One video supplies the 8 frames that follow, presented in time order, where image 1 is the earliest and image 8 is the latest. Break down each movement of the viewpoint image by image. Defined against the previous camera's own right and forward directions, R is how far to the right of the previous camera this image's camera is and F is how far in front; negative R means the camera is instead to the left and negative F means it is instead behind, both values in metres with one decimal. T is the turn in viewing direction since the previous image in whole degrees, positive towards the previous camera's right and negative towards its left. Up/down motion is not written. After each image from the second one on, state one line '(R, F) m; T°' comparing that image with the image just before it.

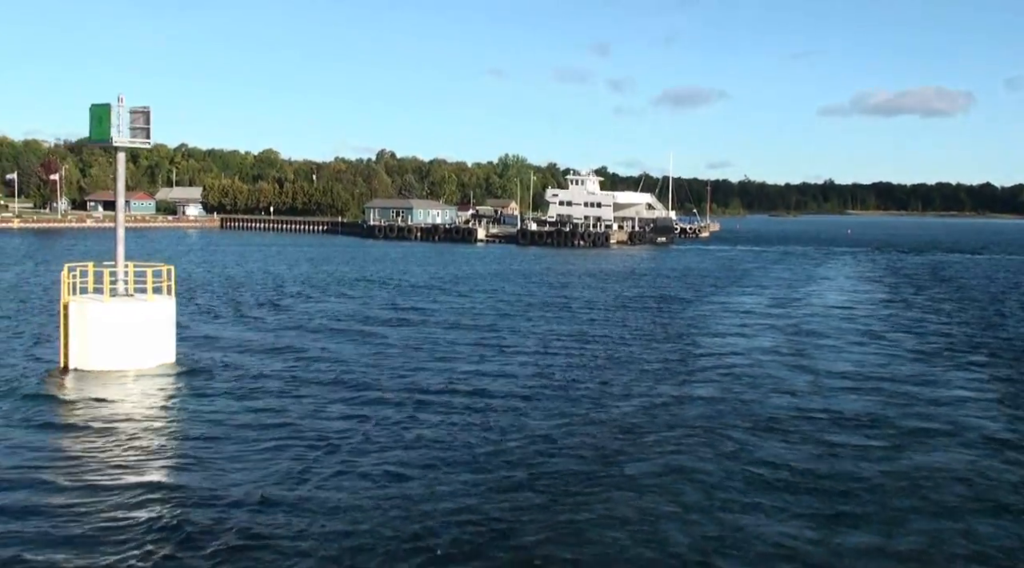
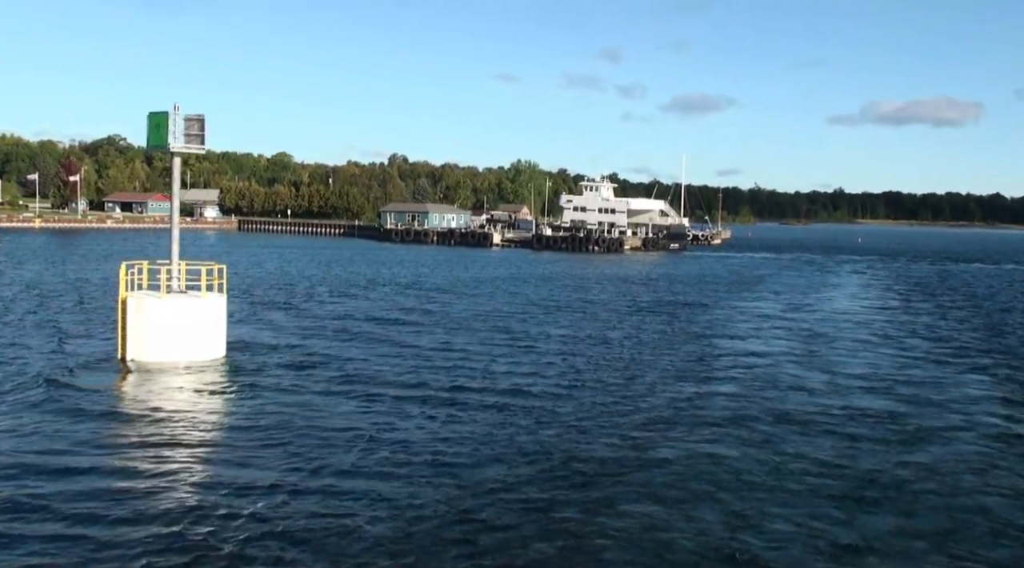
(-0.4, -0.9) m; 0°
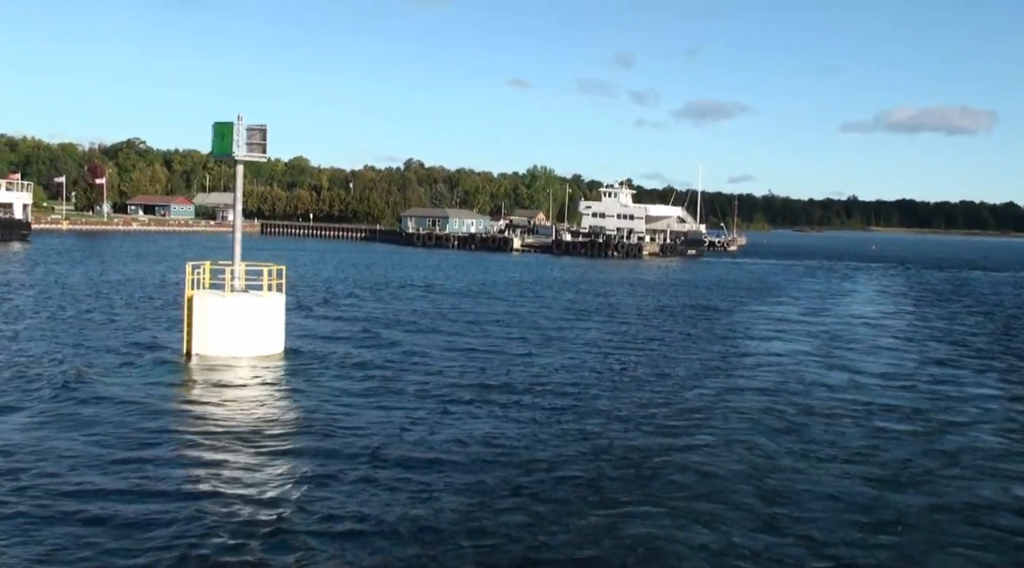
(-0.5, -1.1) m; -1°
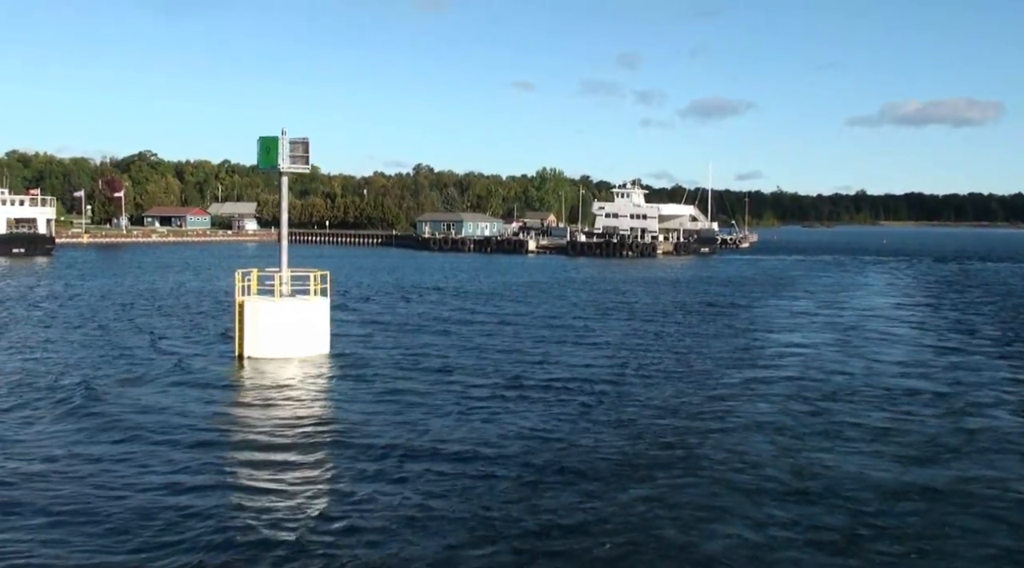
(-0.5, -0.9) m; -1°
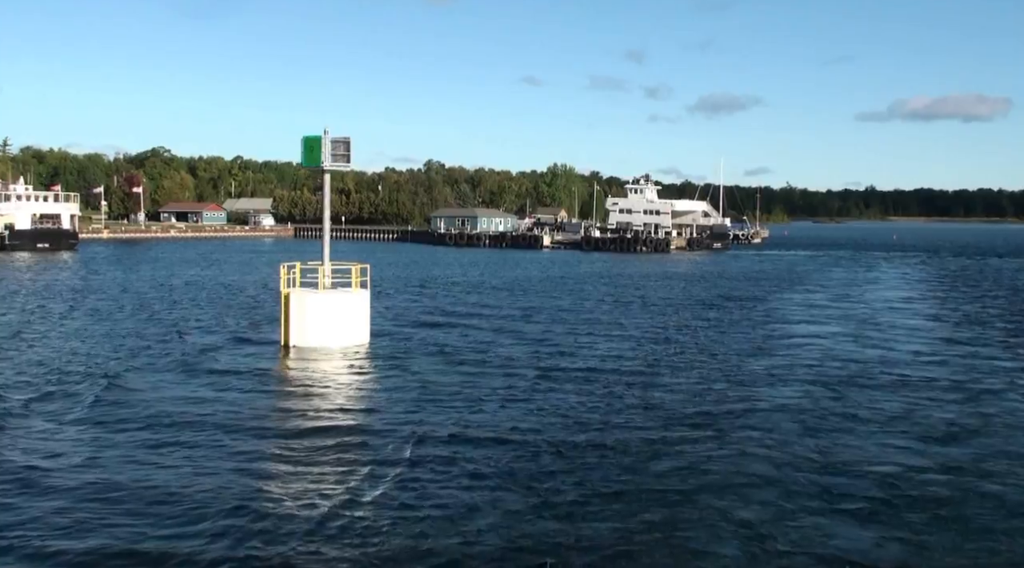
(-0.5, -1.0) m; 0°
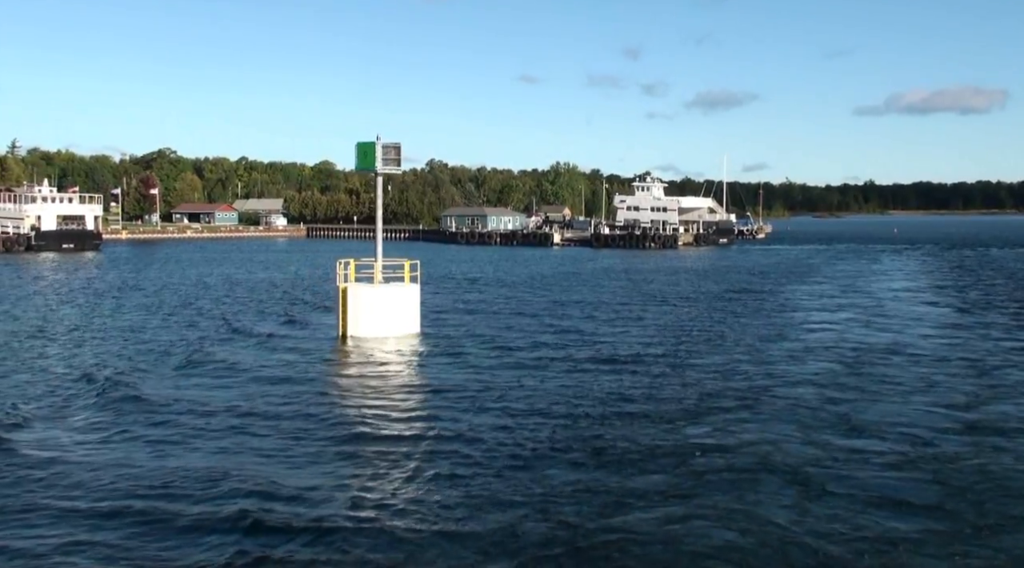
(-0.8, -1.8) m; 0°
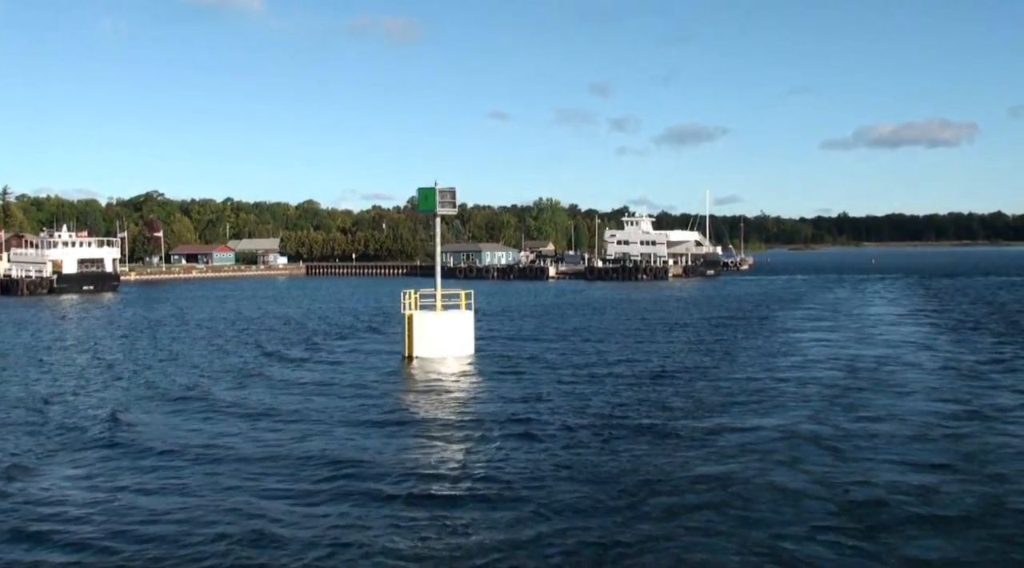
(-1.6, -3.4) m; +1°
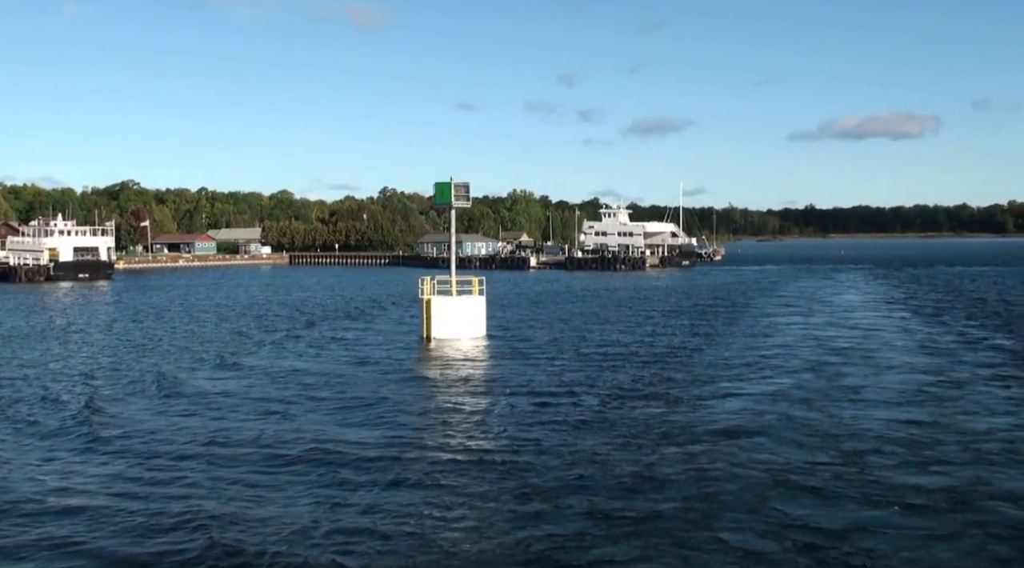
(-1.1, -2.5) m; +2°
